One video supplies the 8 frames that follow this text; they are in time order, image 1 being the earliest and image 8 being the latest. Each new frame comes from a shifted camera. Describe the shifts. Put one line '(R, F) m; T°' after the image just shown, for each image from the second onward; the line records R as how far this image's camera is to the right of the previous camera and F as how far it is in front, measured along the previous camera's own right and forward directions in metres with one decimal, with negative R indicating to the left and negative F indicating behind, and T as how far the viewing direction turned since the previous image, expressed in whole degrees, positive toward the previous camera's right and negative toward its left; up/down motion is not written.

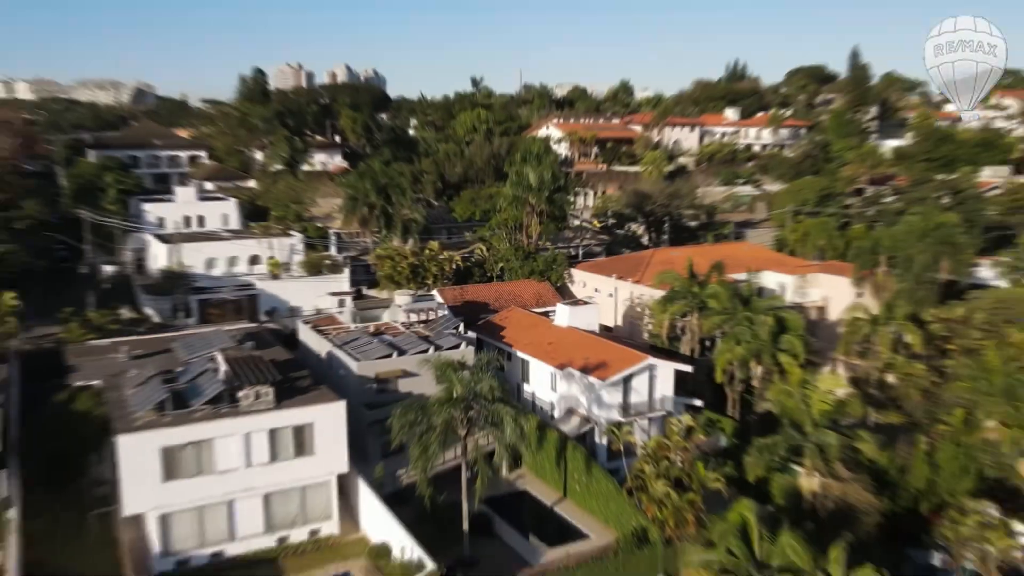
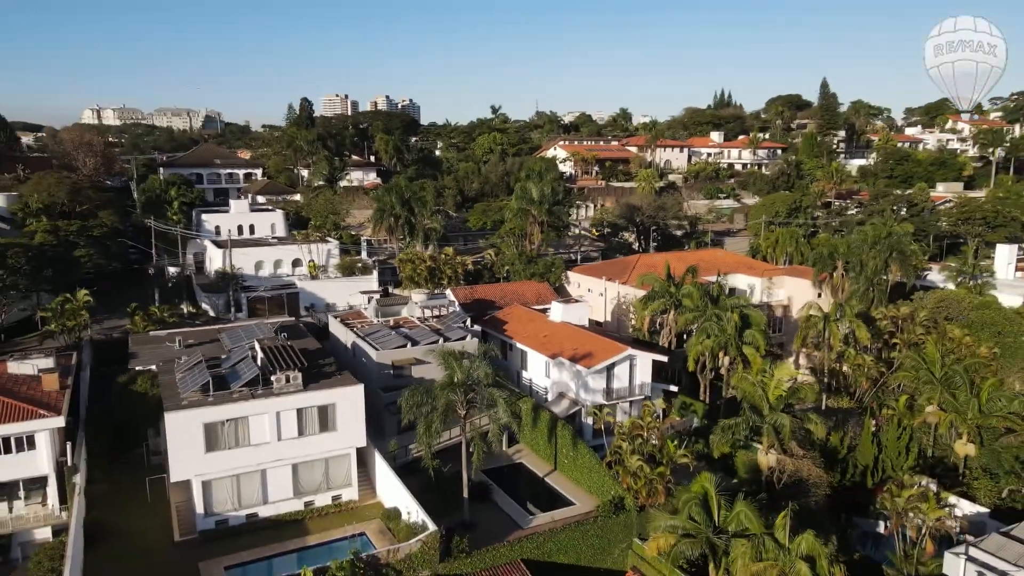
(-1.0, -3.1) m; +2°
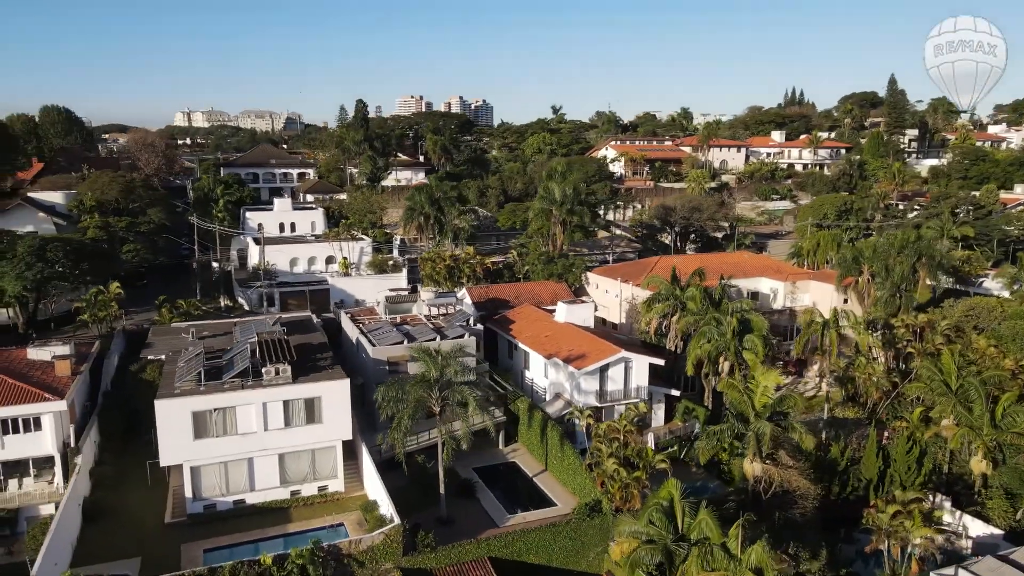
(+3.1, 0.0) m; -6°
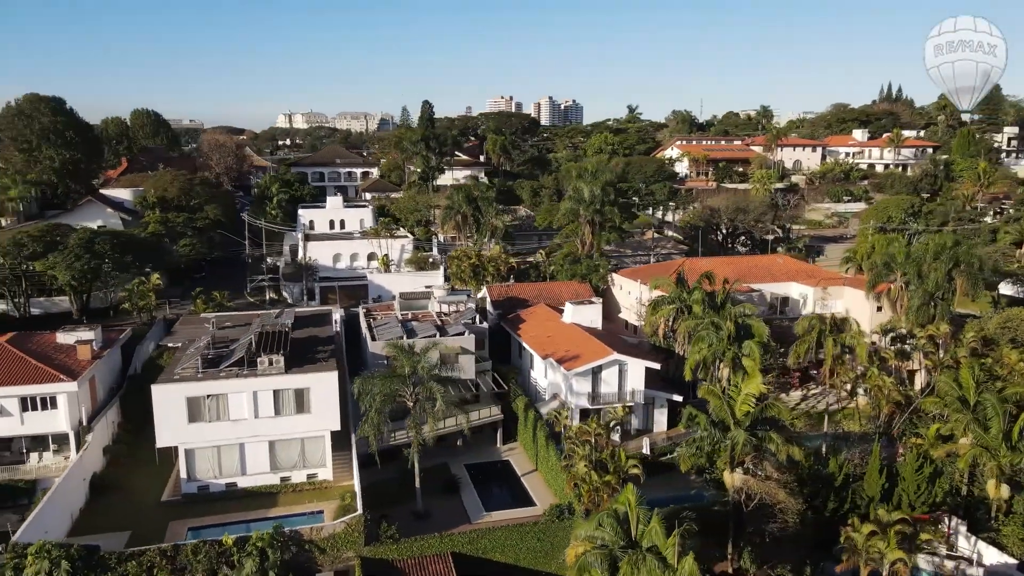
(+3.7, +0.2) m; -7°
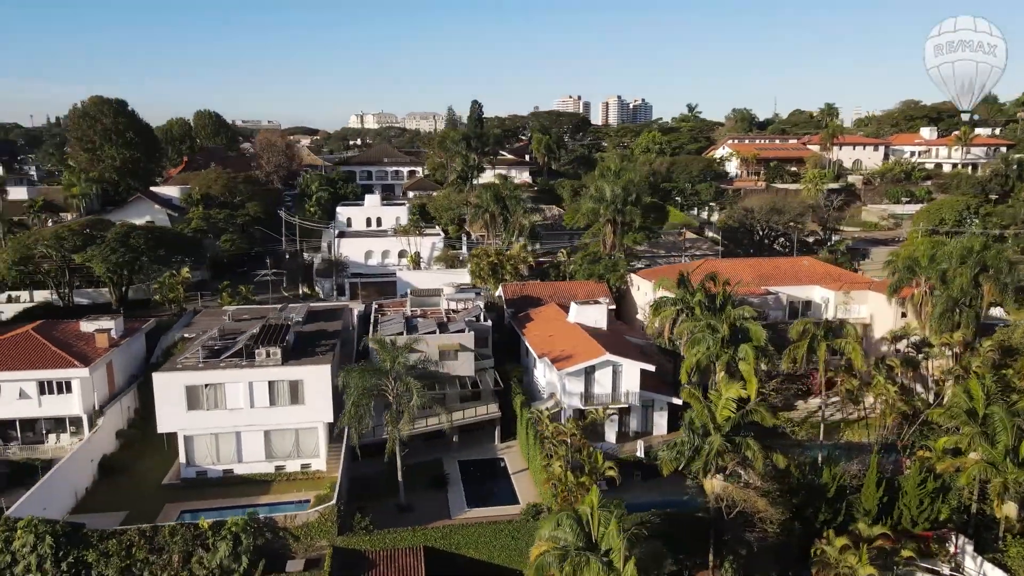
(+2.9, +0.1) m; -5°
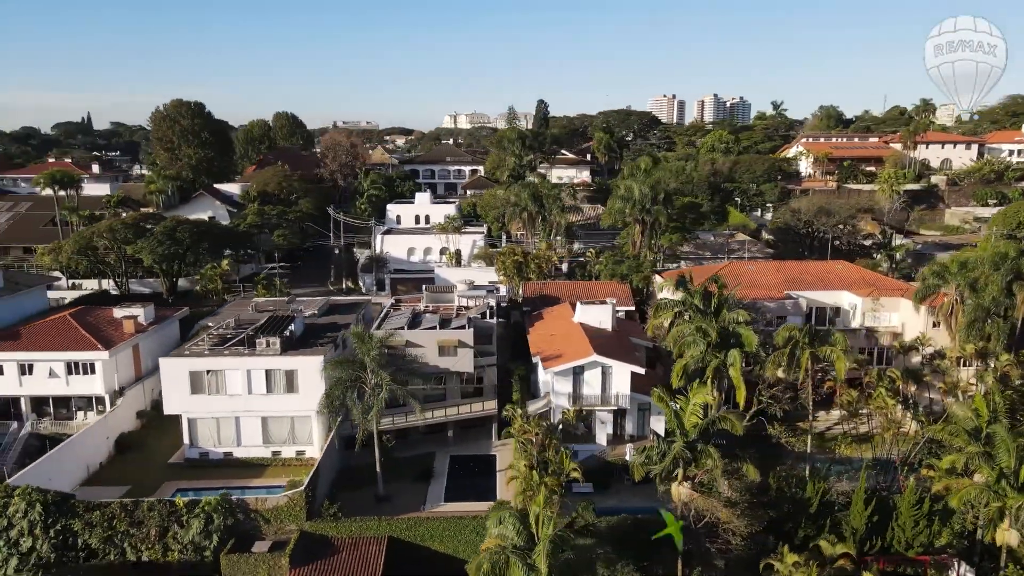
(+4.0, +0.2) m; -7°
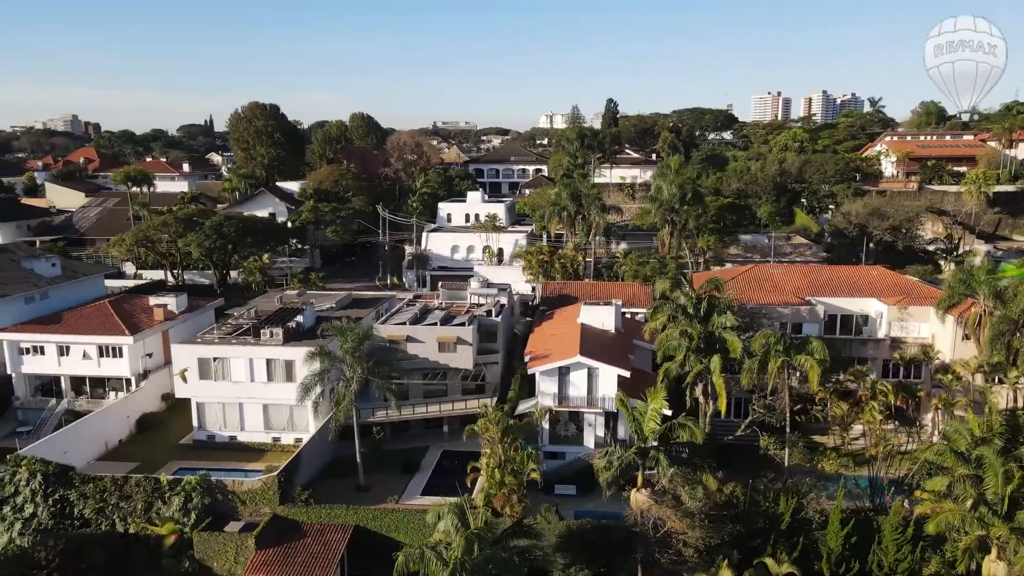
(+4.2, +0.3) m; -8°
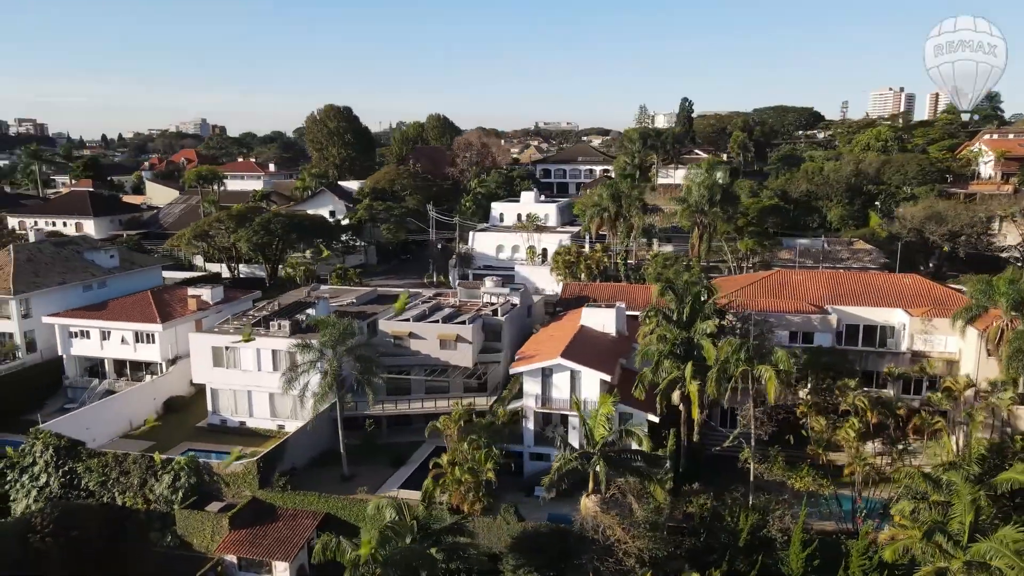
(+4.5, +0.3) m; -8°
